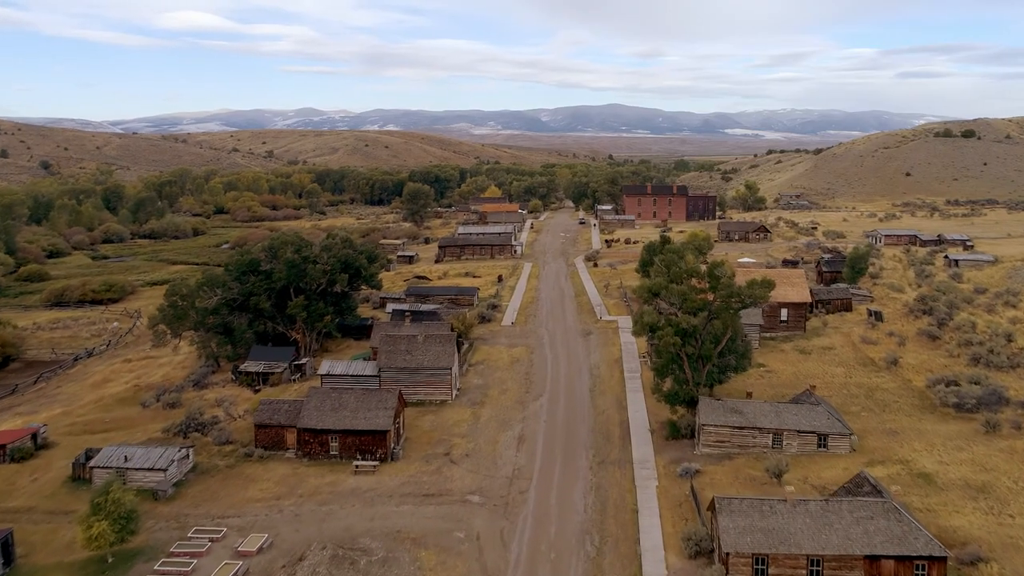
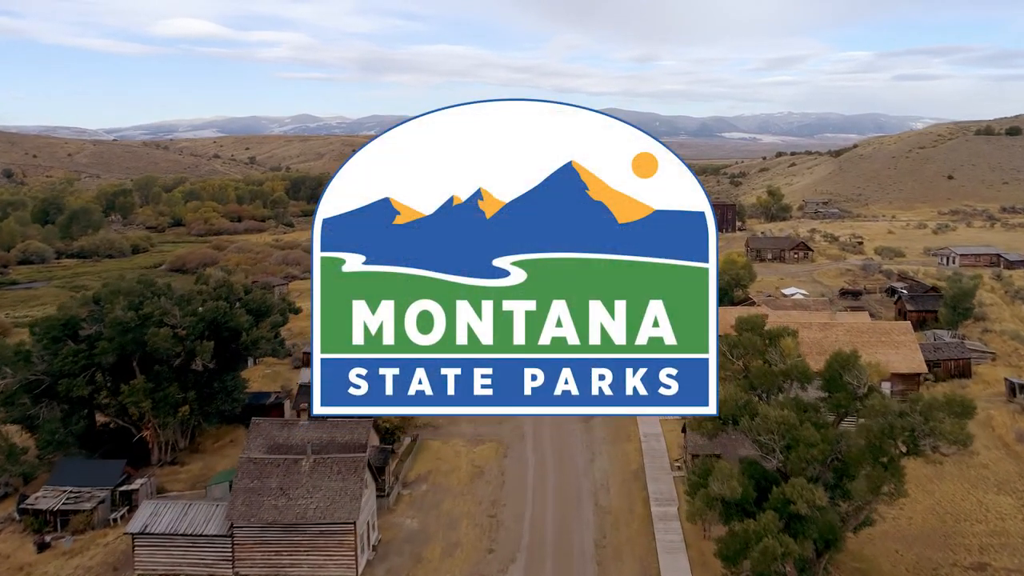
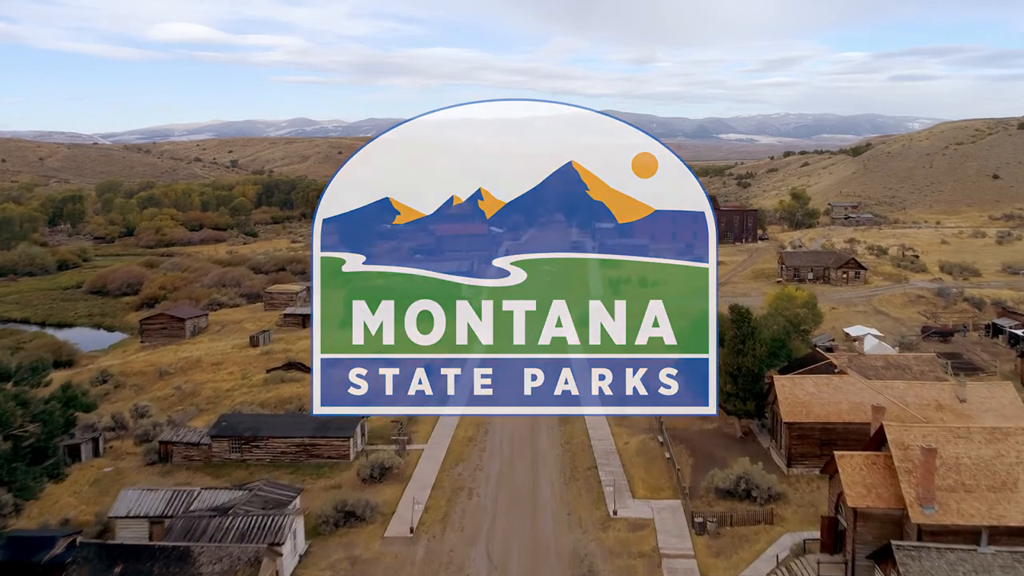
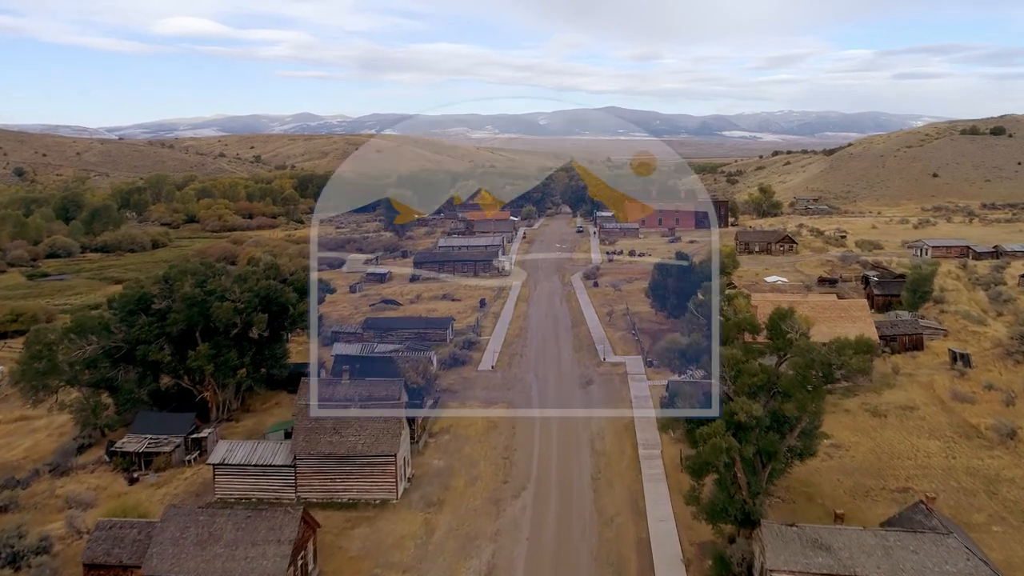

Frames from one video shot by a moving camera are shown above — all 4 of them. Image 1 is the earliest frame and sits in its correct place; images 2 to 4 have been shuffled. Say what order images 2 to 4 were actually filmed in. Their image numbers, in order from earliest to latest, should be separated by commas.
4, 2, 3
